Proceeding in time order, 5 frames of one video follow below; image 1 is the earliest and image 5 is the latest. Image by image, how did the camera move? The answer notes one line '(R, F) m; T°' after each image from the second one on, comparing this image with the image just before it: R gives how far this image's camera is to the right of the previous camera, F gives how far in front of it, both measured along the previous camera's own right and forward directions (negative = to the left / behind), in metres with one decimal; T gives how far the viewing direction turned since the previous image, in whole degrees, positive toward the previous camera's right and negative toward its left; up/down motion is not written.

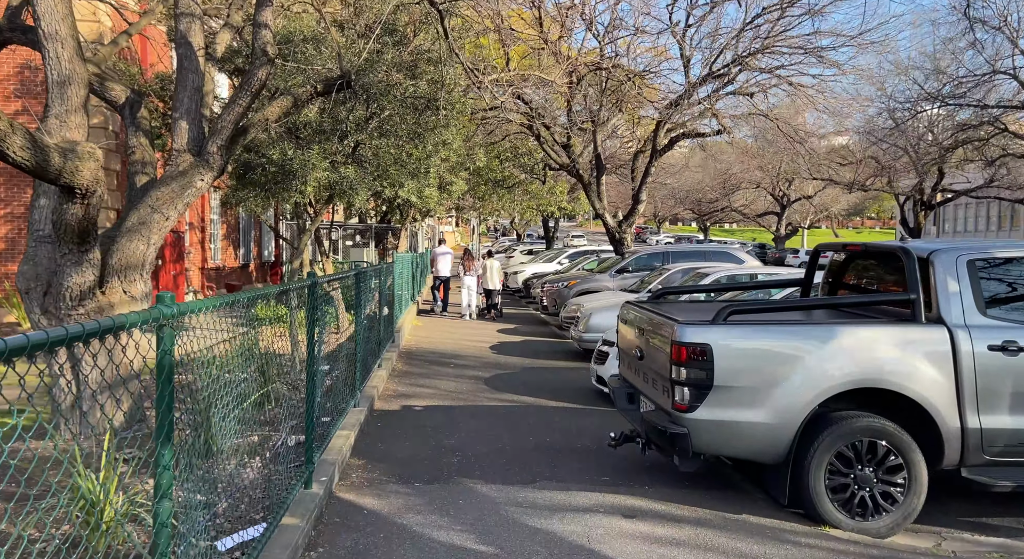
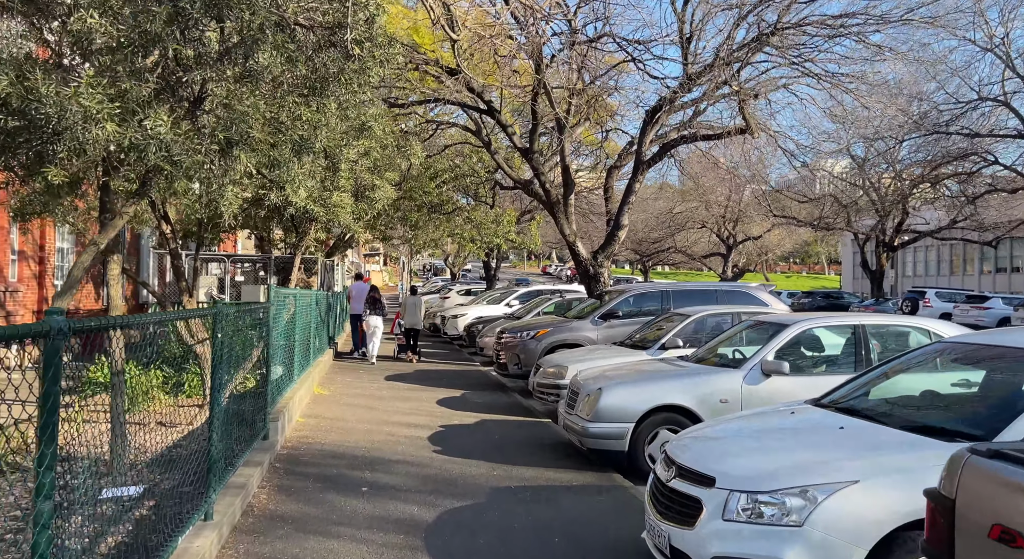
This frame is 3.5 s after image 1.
(-0.2, +4.7) m; +5°
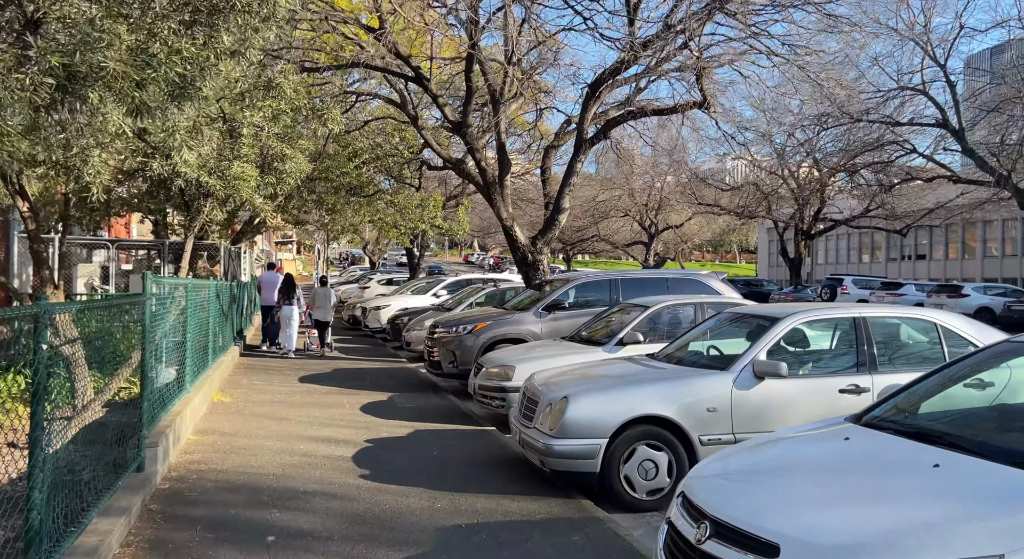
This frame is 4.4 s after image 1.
(-0.2, +1.4) m; +6°
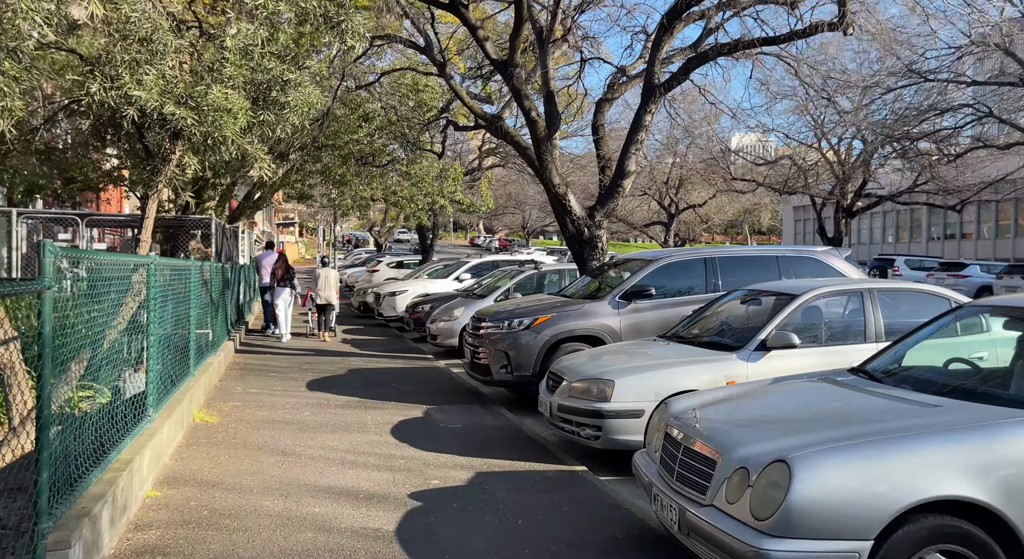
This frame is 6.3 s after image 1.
(-0.7, +2.7) m; 0°
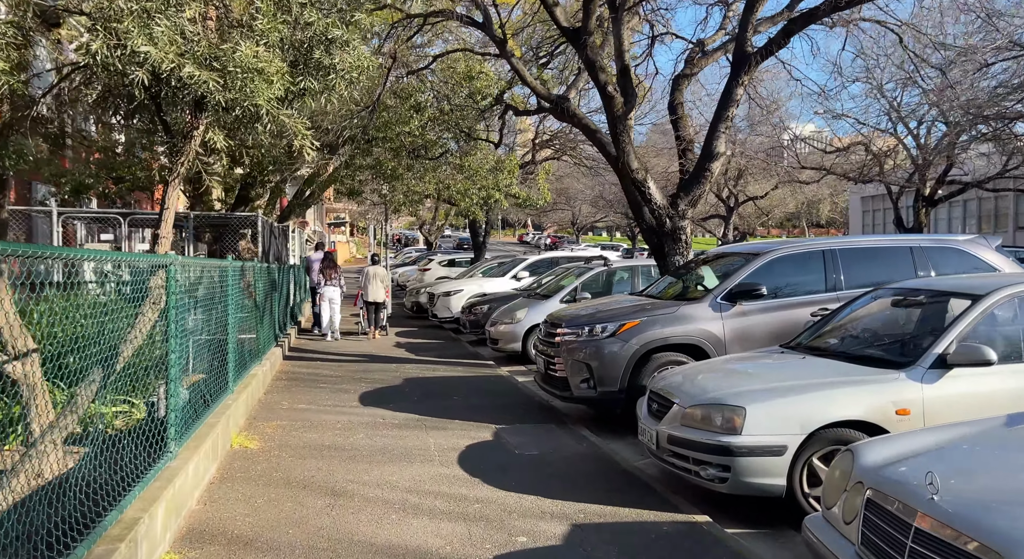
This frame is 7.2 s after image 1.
(-0.3, +1.3) m; -3°
